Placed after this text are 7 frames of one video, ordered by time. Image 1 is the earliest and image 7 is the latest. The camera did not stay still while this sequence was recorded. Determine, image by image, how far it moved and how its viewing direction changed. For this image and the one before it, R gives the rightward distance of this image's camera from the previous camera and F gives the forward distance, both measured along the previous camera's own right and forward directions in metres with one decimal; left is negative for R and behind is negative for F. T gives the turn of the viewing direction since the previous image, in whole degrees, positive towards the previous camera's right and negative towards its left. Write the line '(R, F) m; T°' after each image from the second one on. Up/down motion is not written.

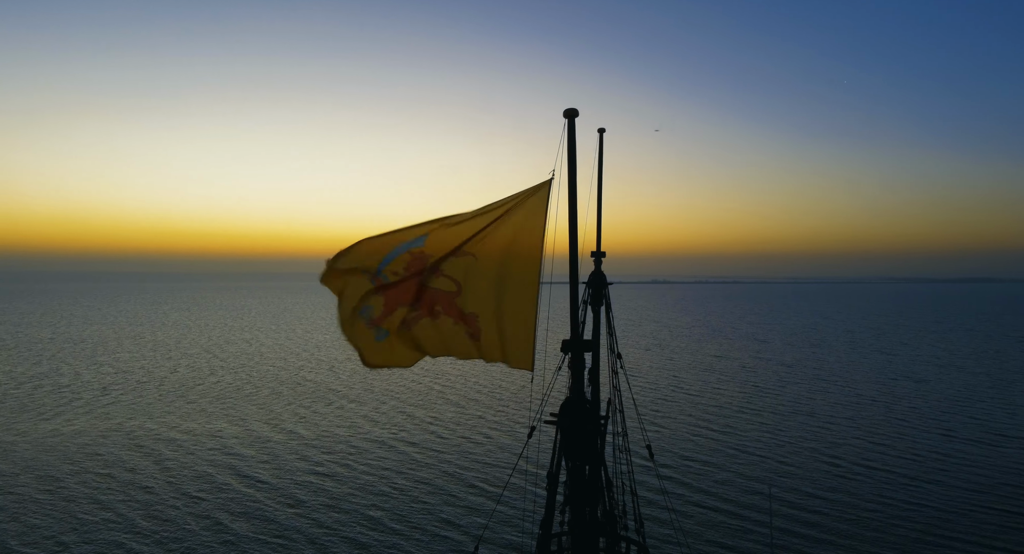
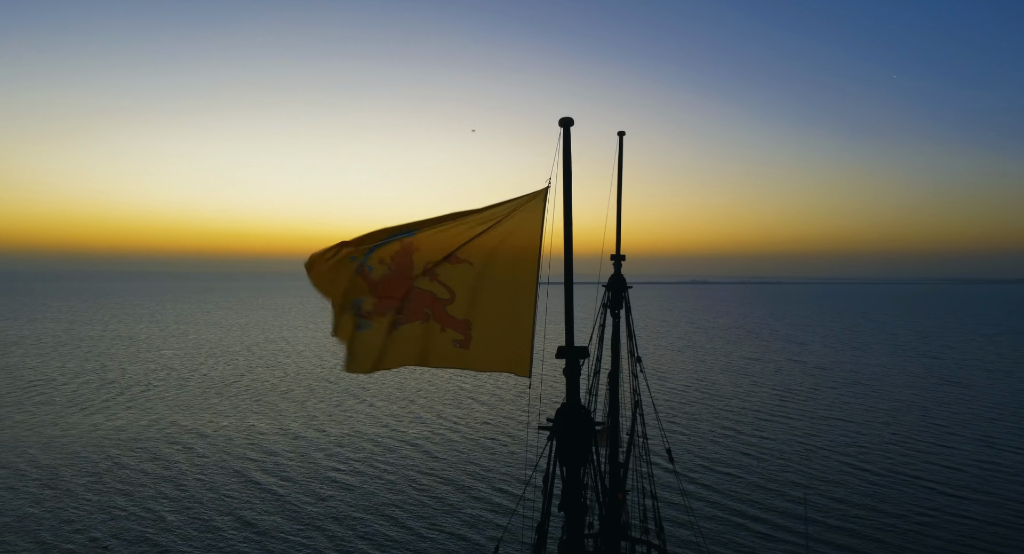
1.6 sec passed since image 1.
(+1.1, 0.0) m; -2°
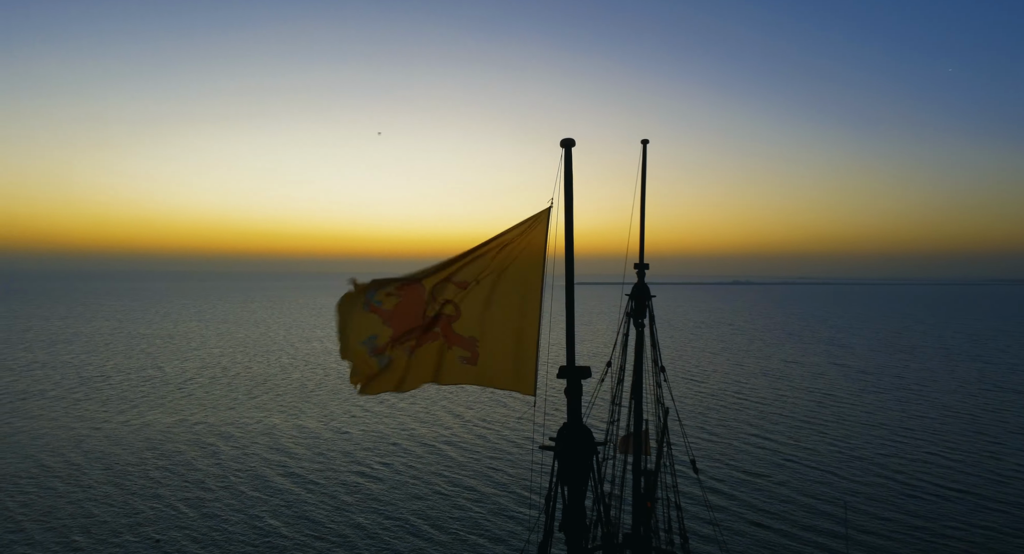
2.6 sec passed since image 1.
(+1.0, -0.3) m; -2°
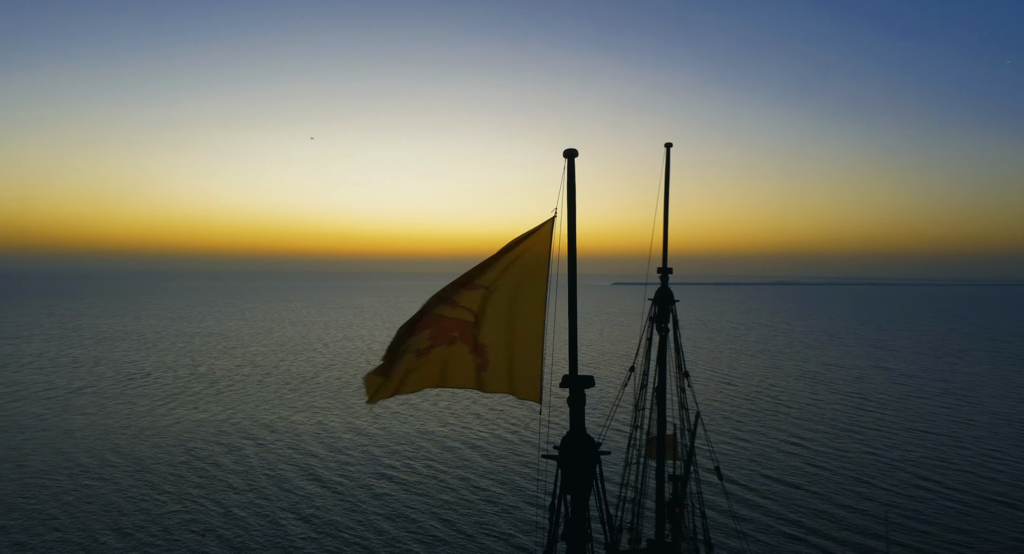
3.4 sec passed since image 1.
(+0.7, -0.1) m; -2°
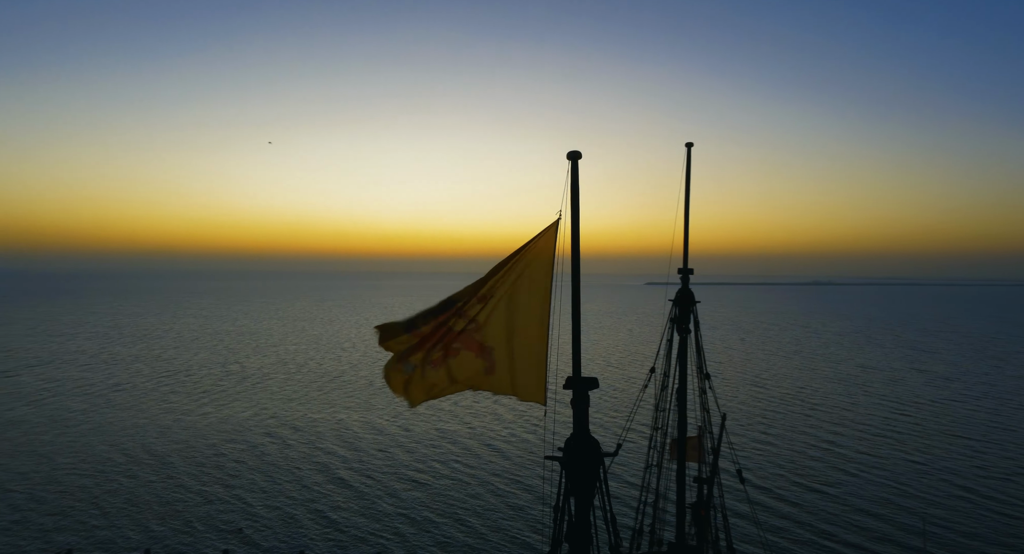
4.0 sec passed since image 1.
(-0.4, -0.3) m; -2°
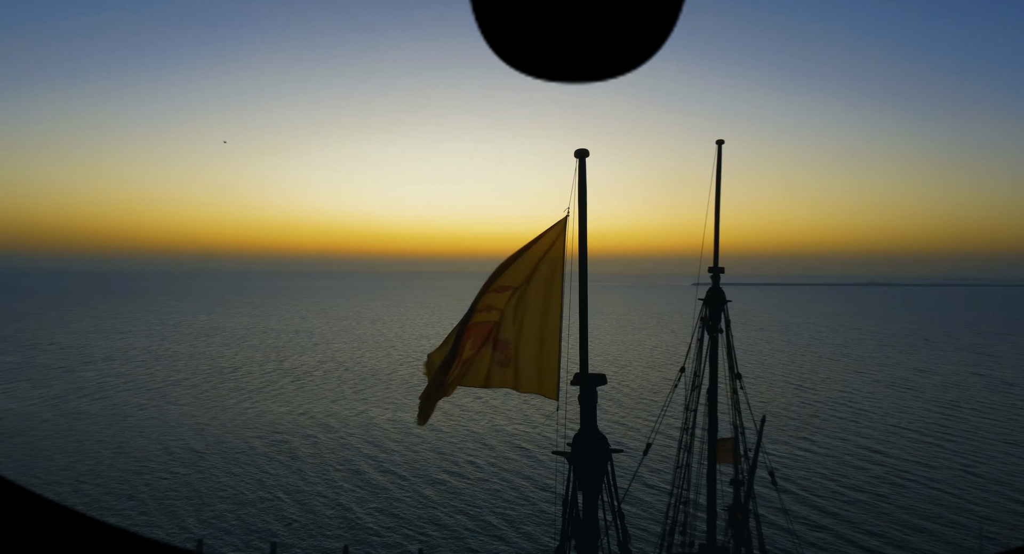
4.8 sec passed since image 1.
(+0.6, 0.0) m; -3°
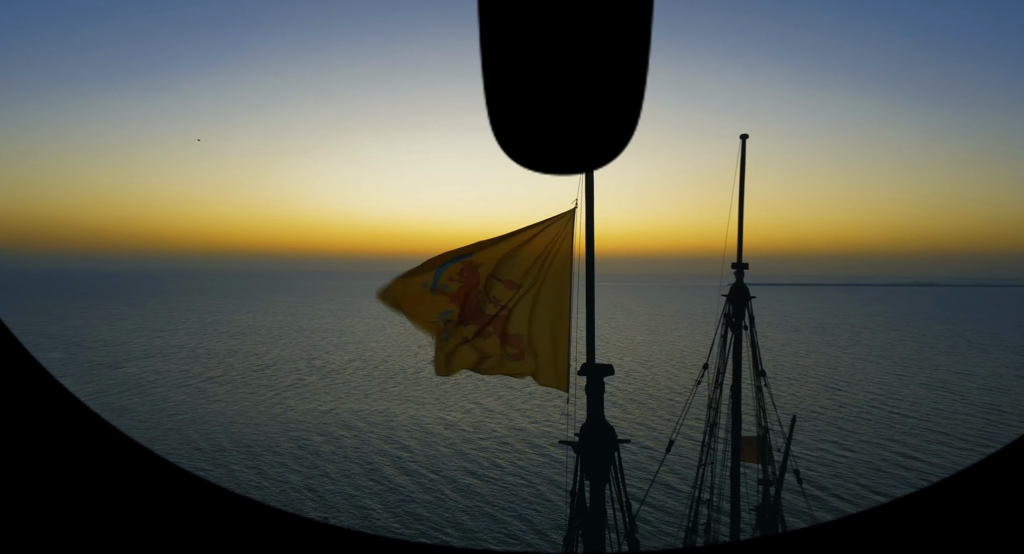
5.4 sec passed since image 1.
(+0.4, +0.5) m; -2°
